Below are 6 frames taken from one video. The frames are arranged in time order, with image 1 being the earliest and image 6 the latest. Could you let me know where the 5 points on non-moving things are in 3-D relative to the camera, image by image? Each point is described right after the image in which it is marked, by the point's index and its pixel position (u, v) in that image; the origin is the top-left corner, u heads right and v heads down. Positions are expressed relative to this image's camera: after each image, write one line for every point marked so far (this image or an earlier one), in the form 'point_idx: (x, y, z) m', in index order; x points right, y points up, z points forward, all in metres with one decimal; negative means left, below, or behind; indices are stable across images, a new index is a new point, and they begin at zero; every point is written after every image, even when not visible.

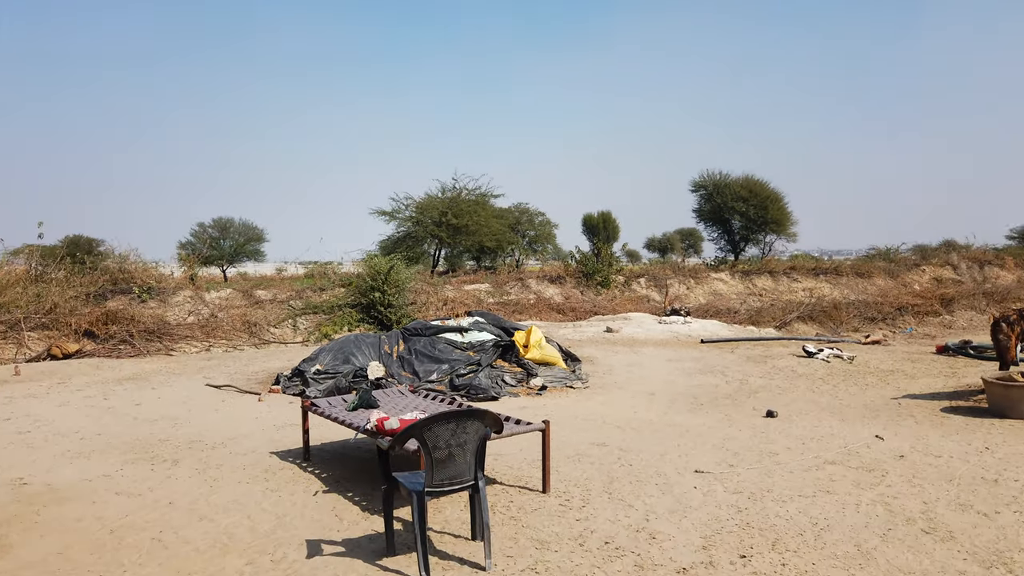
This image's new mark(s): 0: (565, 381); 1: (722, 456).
0: (+0.7, -1.3, +10.6) m
1: (+1.9, -1.5, +6.8) m
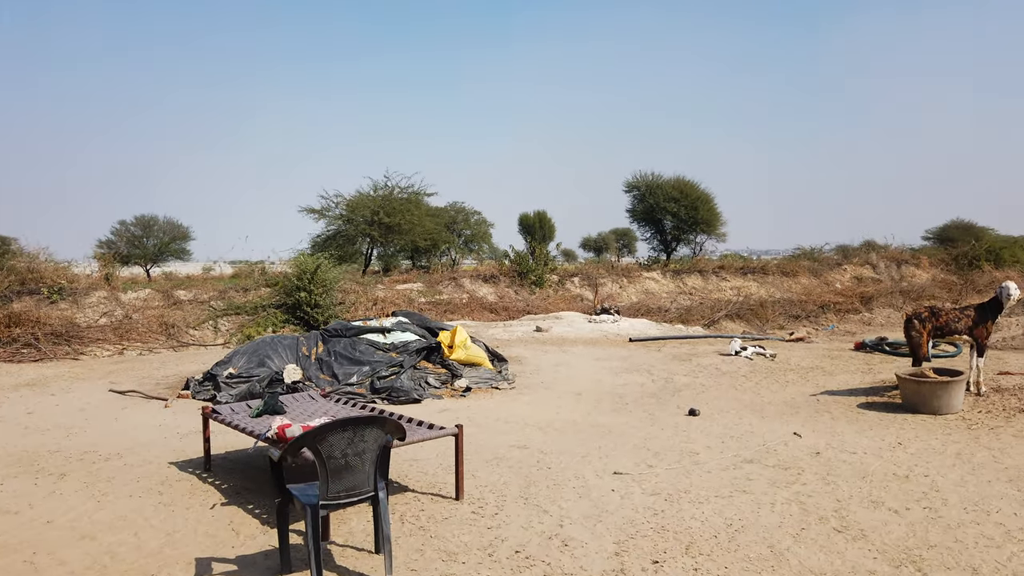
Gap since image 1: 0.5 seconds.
0: (-0.3, -1.3, +10.4) m
1: (+1.1, -1.5, +6.7) m
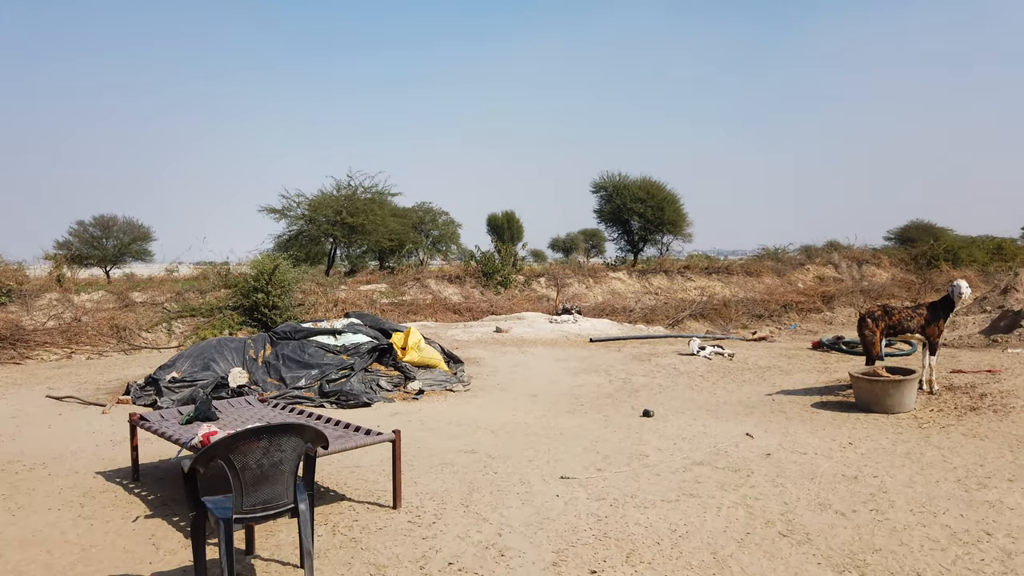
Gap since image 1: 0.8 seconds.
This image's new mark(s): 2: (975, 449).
0: (-0.9, -1.3, +10.1) m
1: (+0.7, -1.5, +6.6) m
2: (+4.2, -1.5, +6.9) m
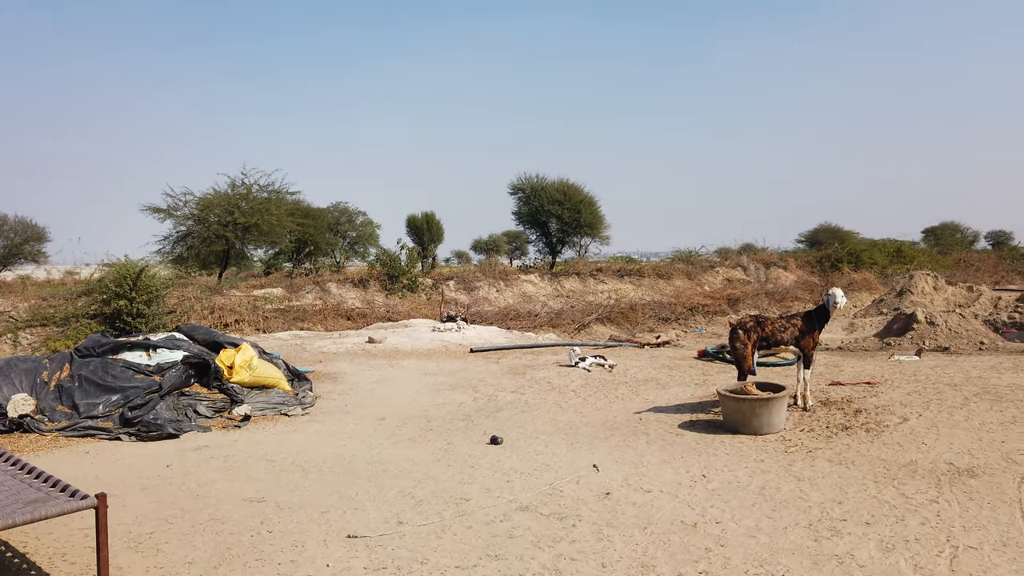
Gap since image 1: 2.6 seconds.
0: (-2.7, -1.4, +8.9) m
1: (-0.8, -1.6, +5.5) m
2: (+2.7, -1.6, +6.2) m
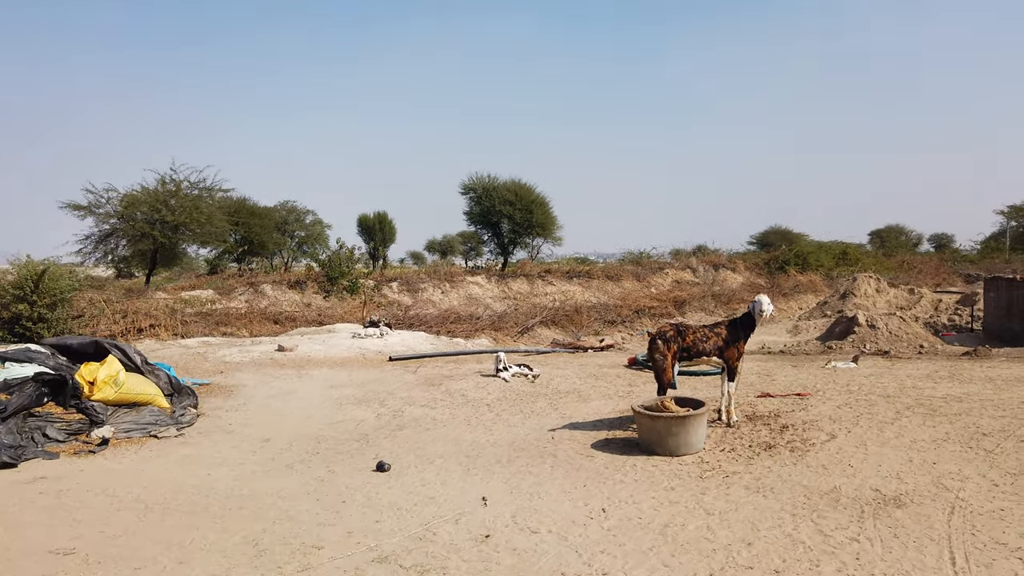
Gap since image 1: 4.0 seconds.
0: (-3.8, -1.5, +7.9) m
1: (-1.7, -1.6, +4.6) m
2: (+1.7, -1.6, +5.5) m
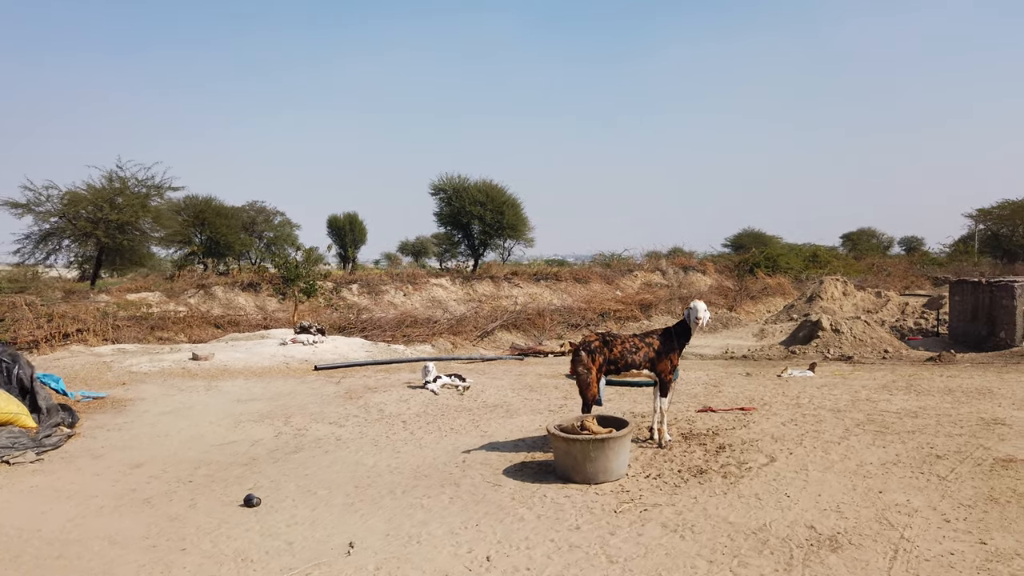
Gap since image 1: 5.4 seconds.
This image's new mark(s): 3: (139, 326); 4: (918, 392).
0: (-4.7, -1.5, +7.0) m
1: (-2.5, -1.7, +3.7) m
2: (+0.9, -1.7, +4.7) m
3: (-9.7, -1.0, +19.8) m
4: (+5.2, -1.3, +9.7) m
